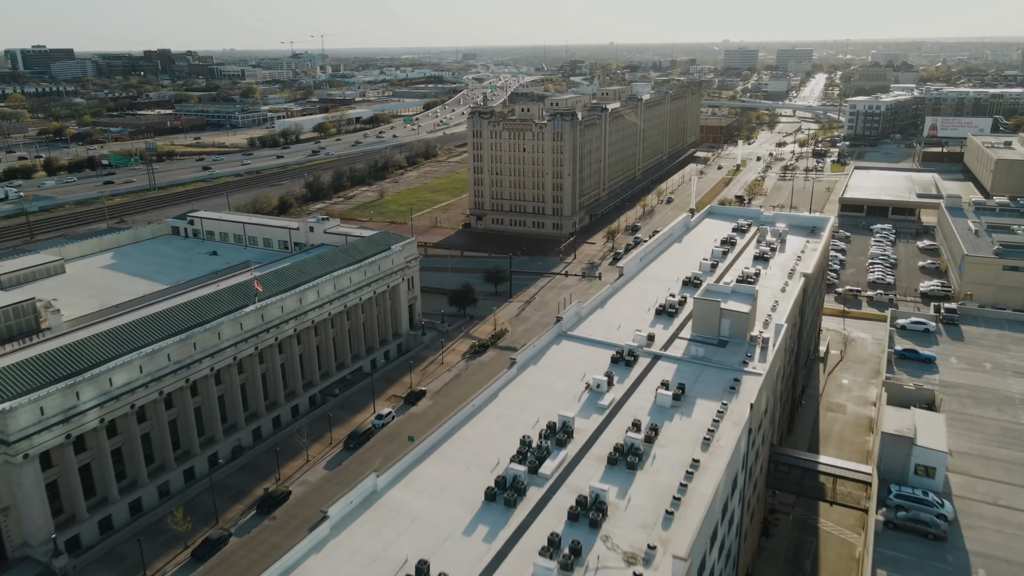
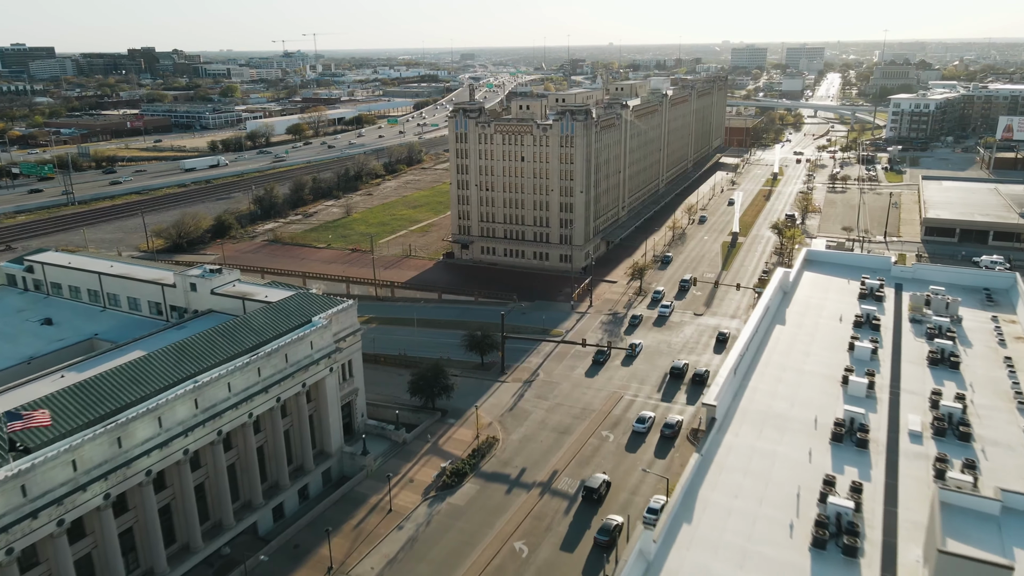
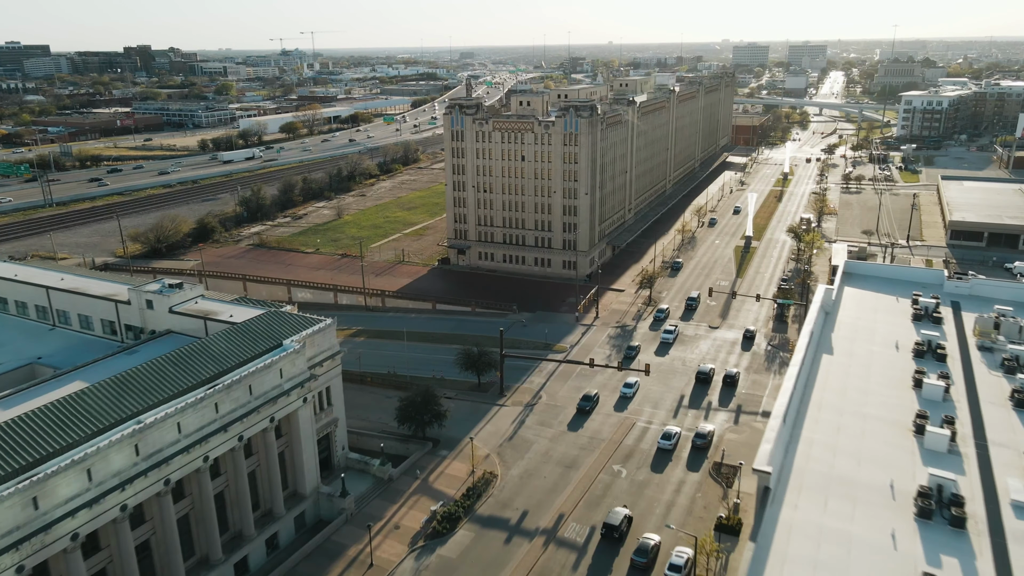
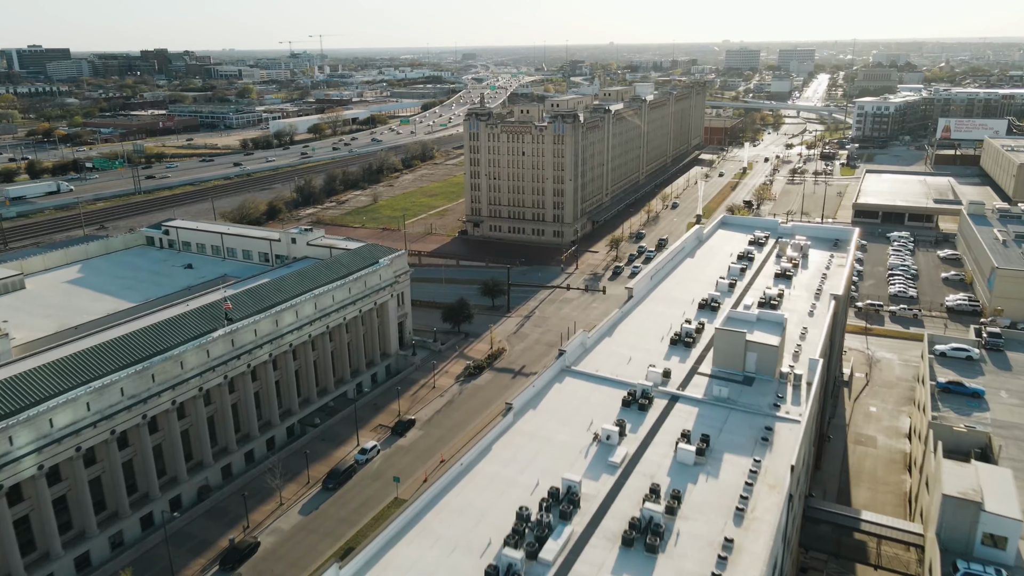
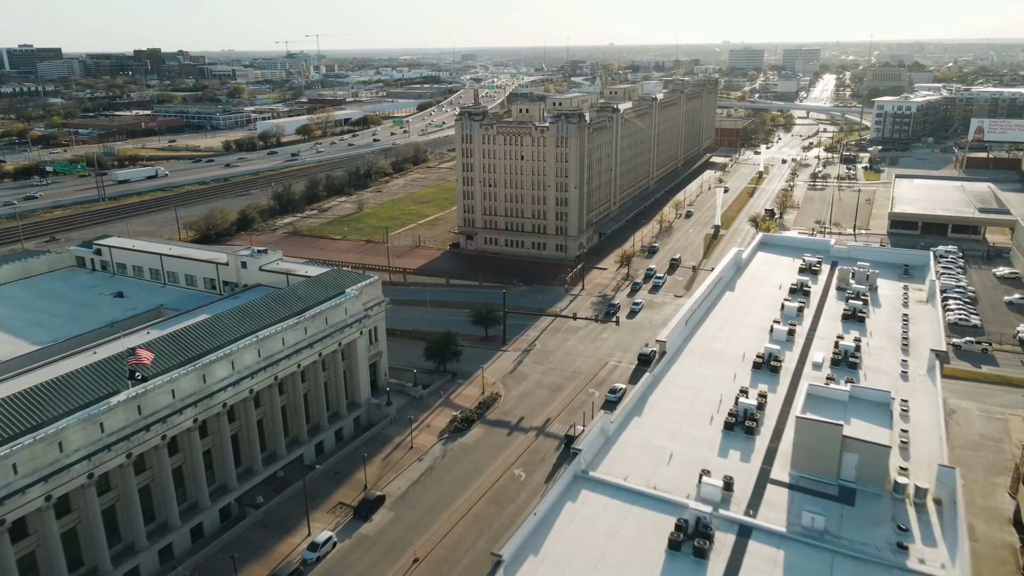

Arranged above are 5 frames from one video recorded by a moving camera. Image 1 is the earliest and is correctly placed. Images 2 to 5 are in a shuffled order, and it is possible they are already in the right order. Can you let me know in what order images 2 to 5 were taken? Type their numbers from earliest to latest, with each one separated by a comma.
4, 5, 2, 3
